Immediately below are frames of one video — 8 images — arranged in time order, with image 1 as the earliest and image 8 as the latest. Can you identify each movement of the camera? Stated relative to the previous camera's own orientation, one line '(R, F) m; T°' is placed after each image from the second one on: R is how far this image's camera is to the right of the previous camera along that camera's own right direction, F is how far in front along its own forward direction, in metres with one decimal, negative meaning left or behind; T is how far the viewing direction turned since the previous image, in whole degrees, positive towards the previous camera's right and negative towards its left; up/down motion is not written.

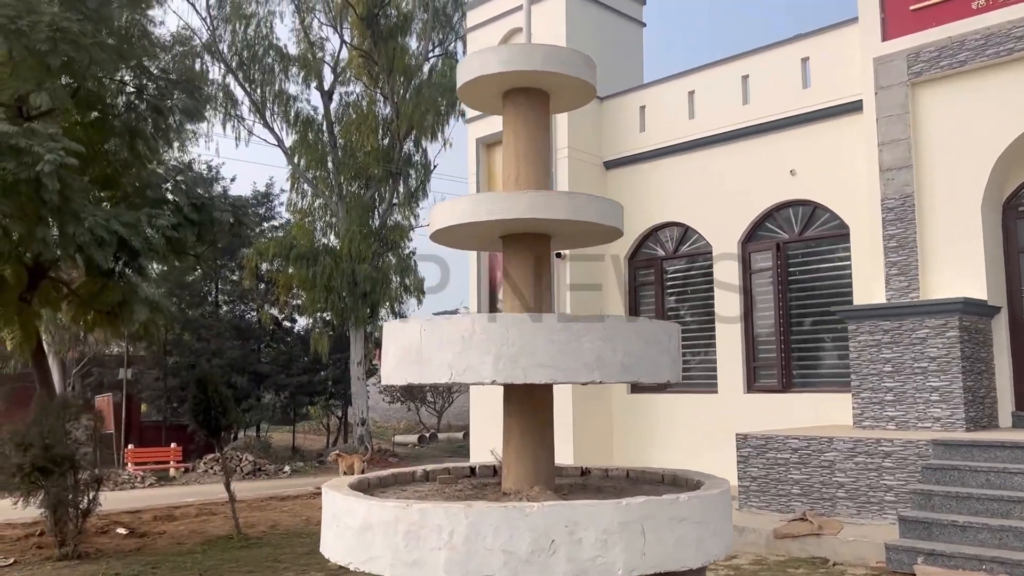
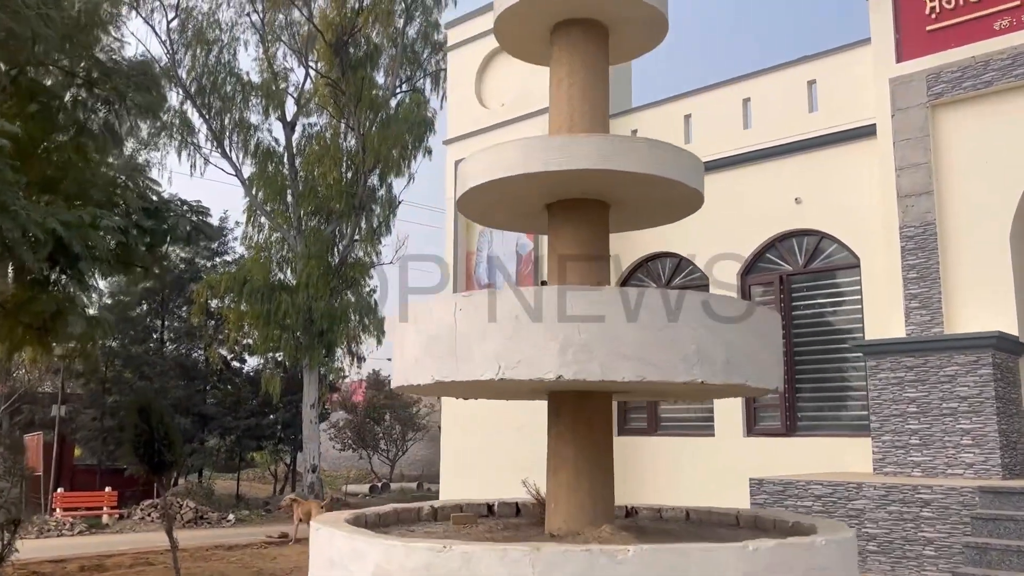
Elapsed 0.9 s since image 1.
(-0.3, +0.9) m; +3°
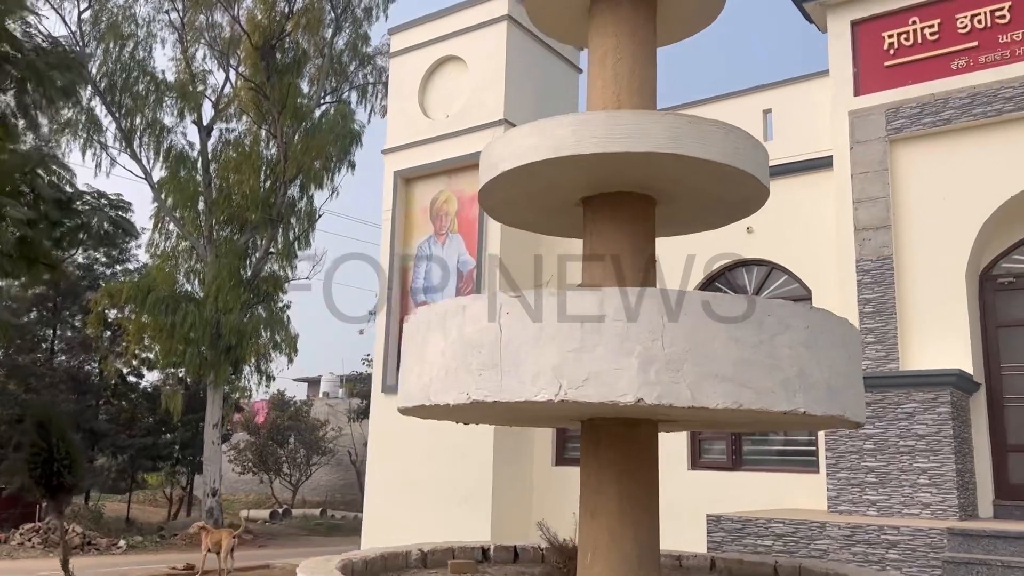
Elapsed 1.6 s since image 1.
(-0.4, +0.5) m; +6°
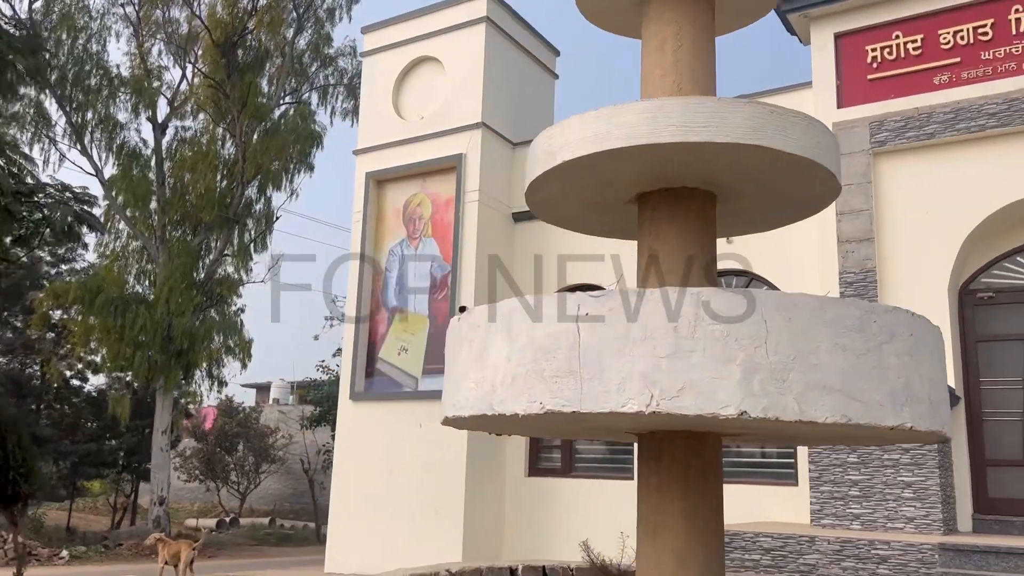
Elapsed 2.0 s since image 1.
(-0.3, +0.2) m; +3°
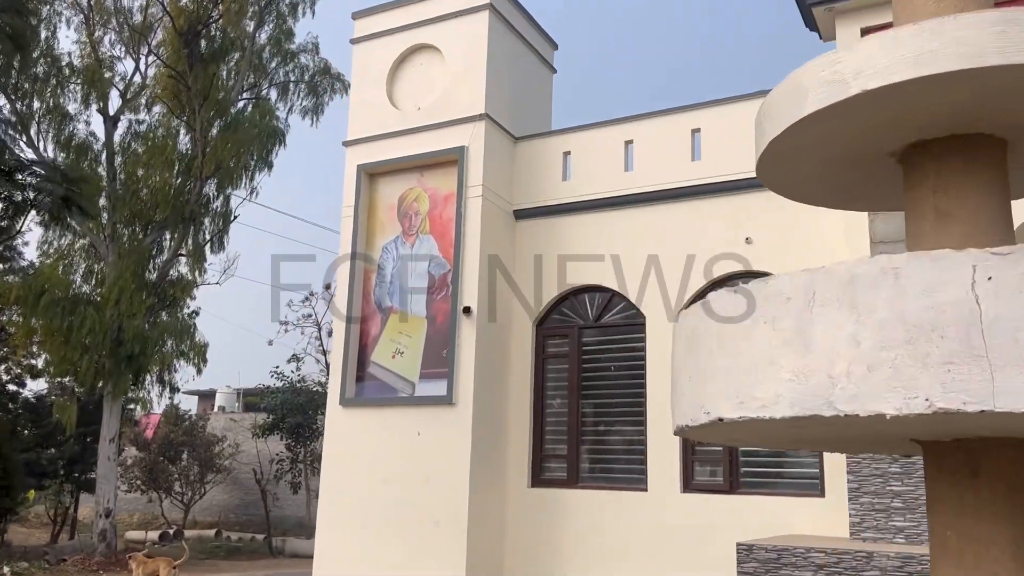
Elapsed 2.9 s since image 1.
(-0.7, +0.5) m; +4°
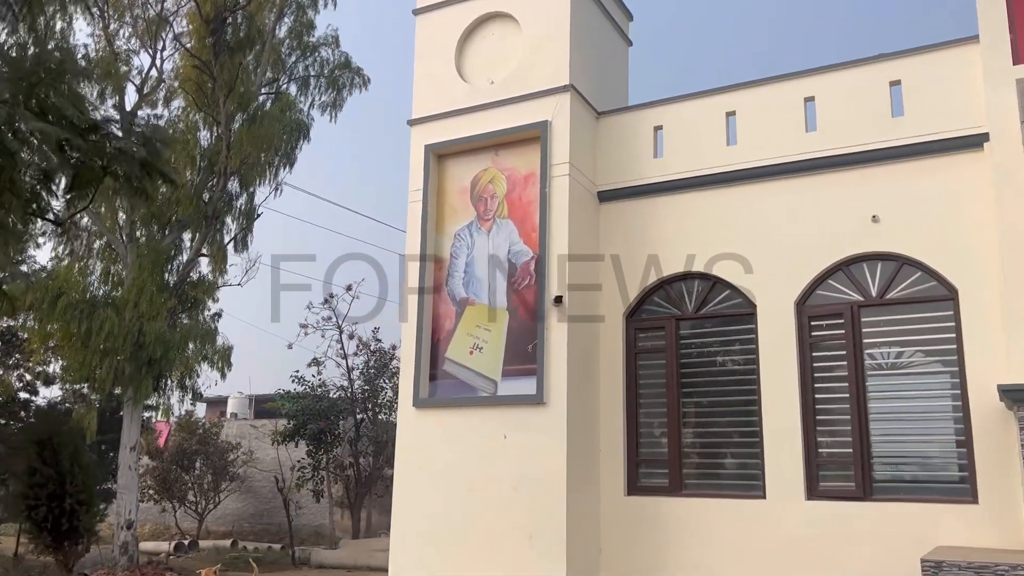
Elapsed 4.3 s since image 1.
(-0.9, +0.9) m; 0°
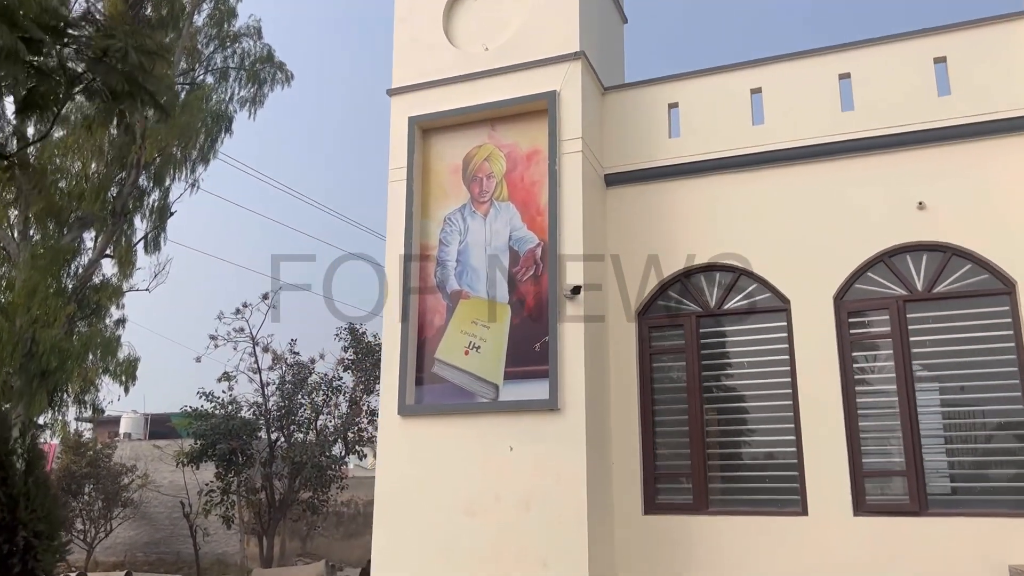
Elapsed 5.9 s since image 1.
(-0.9, +1.1) m; +7°
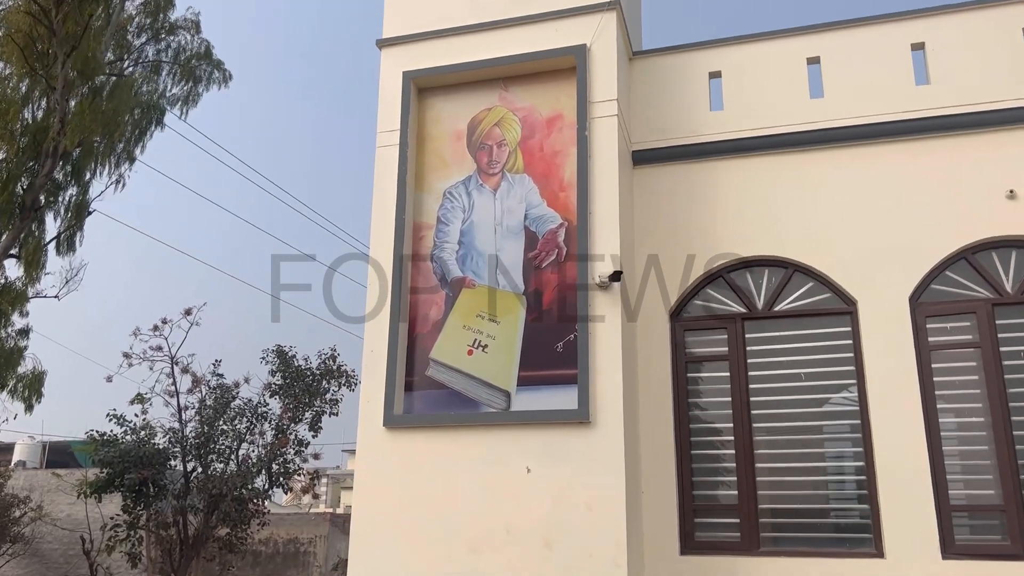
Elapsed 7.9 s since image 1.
(-0.7, +1.4) m; +5°
